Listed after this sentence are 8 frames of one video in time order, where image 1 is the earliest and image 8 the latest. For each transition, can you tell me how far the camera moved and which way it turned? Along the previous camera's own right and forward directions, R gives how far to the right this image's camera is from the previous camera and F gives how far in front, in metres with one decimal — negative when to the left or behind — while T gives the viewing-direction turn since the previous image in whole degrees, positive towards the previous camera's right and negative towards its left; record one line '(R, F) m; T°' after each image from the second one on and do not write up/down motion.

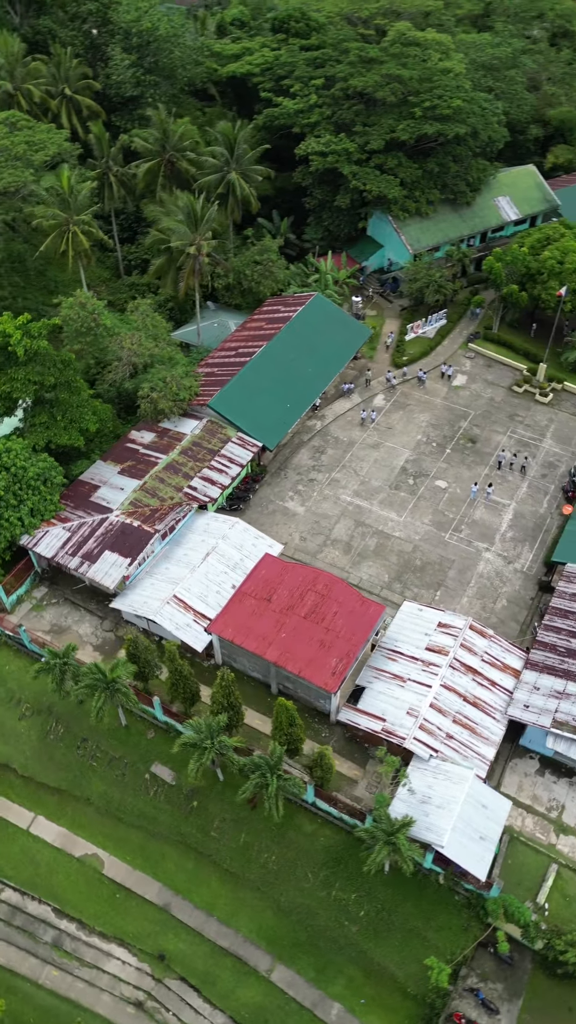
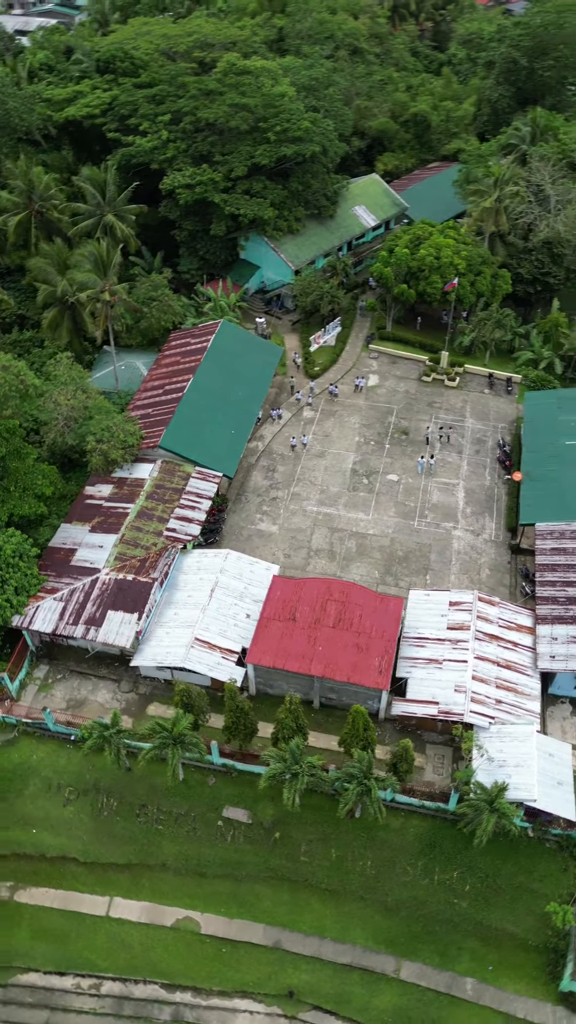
(-6.3, 0.0) m; +12°
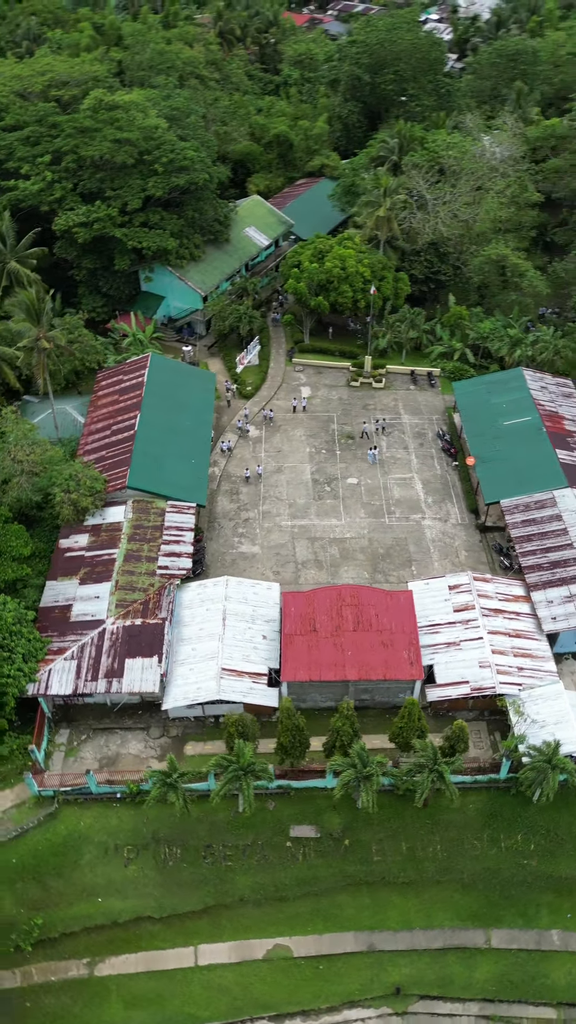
(-5.3, -0.1) m; +10°
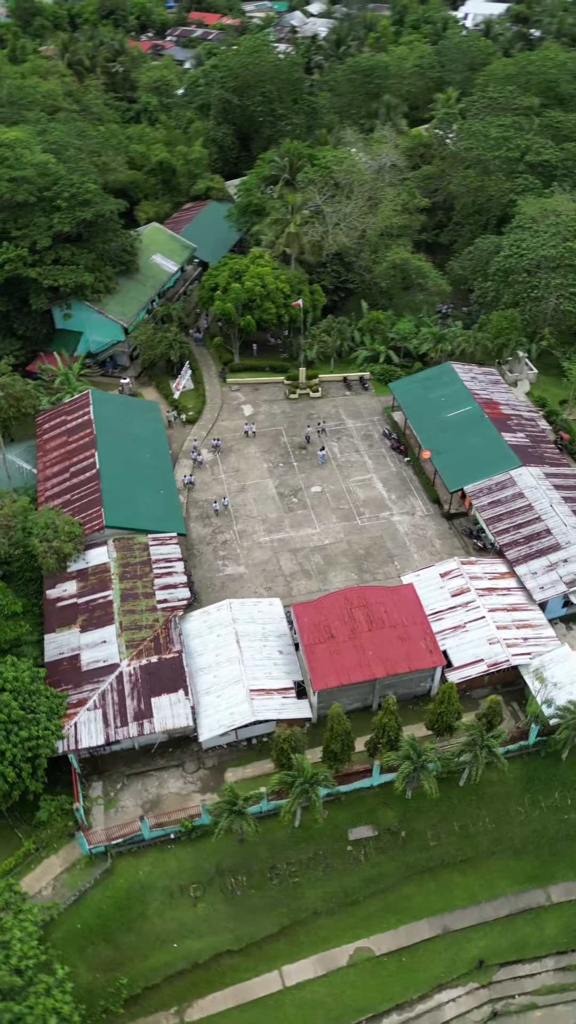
(-4.8, -0.2) m; +9°
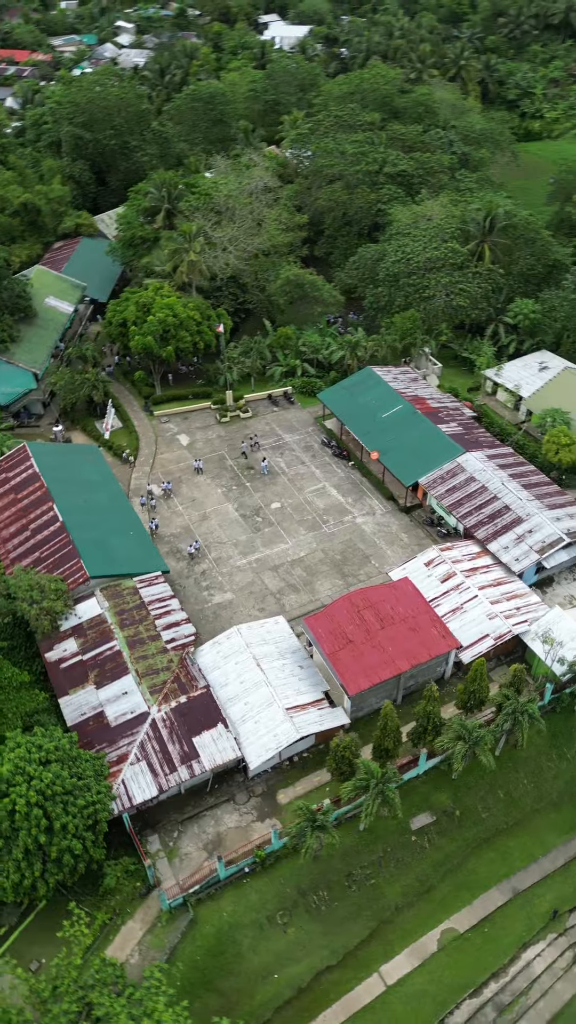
(-5.7, -0.1) m; +11°
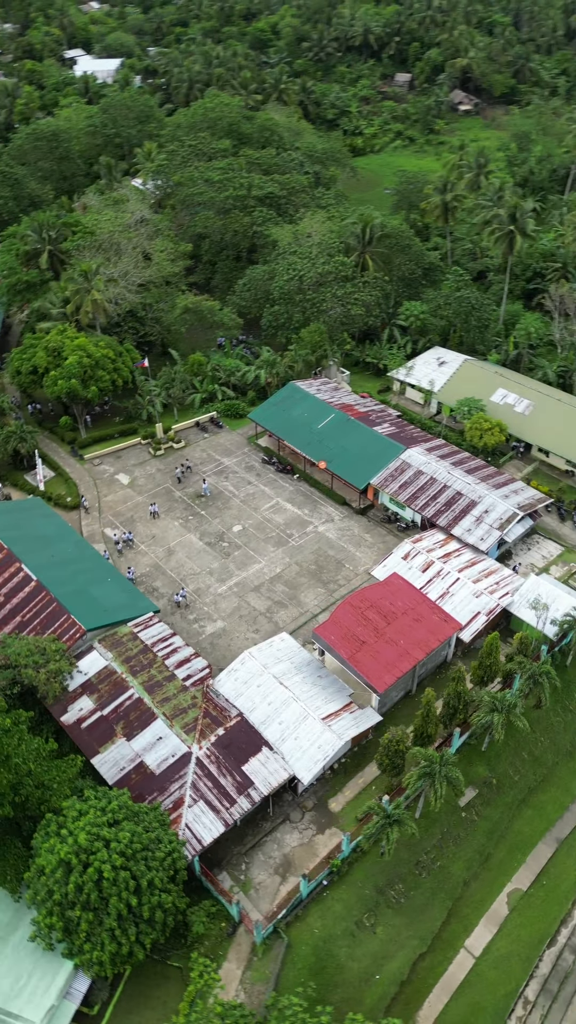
(-5.9, -0.1) m; +11°
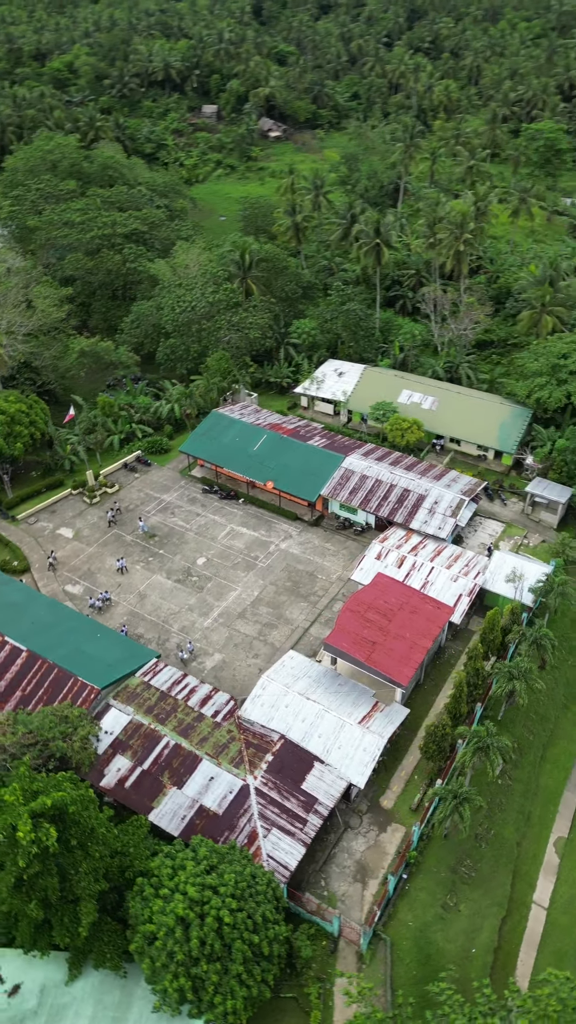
(-6.6, -0.1) m; +12°
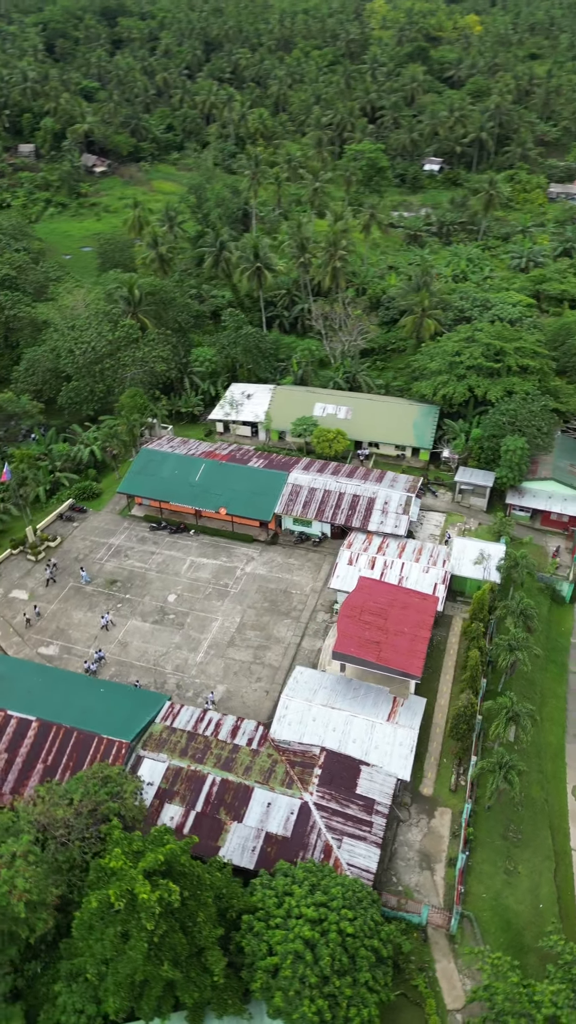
(-6.5, -0.1) m; +12°
